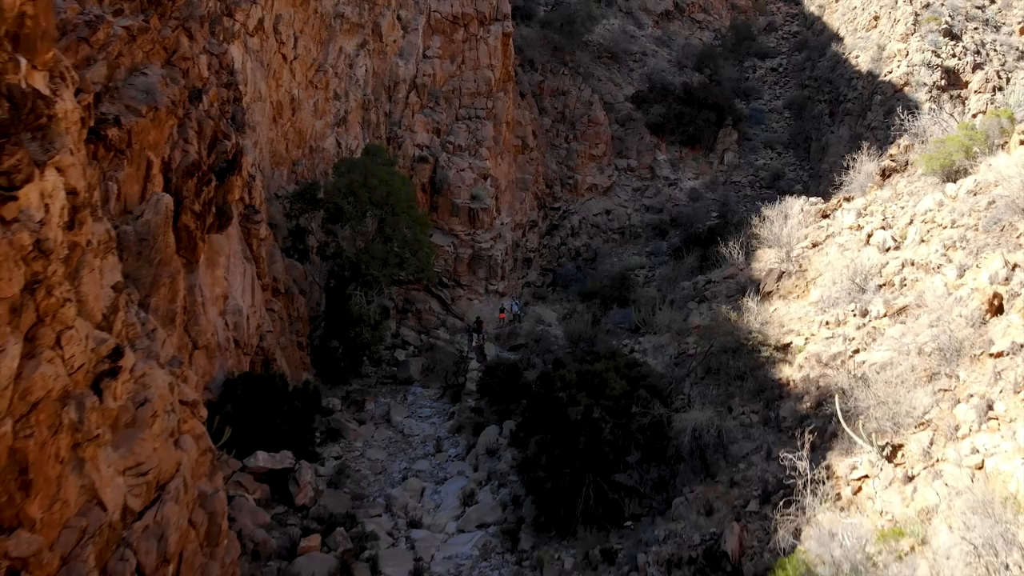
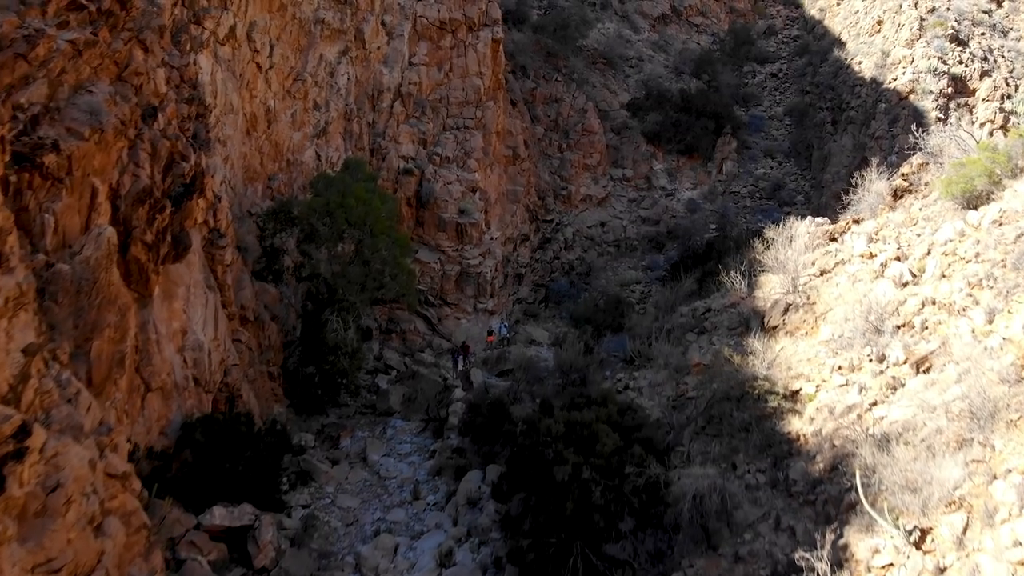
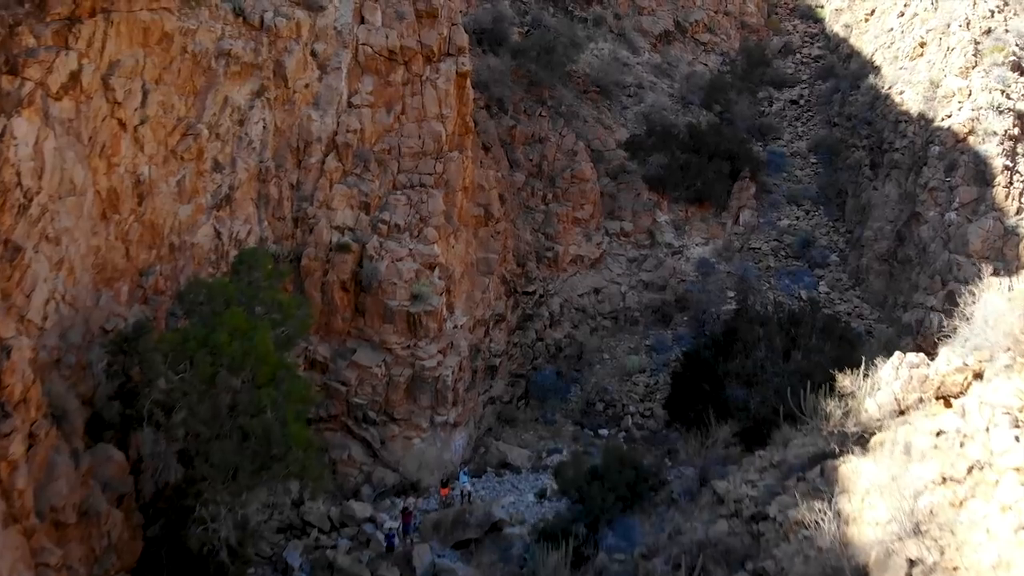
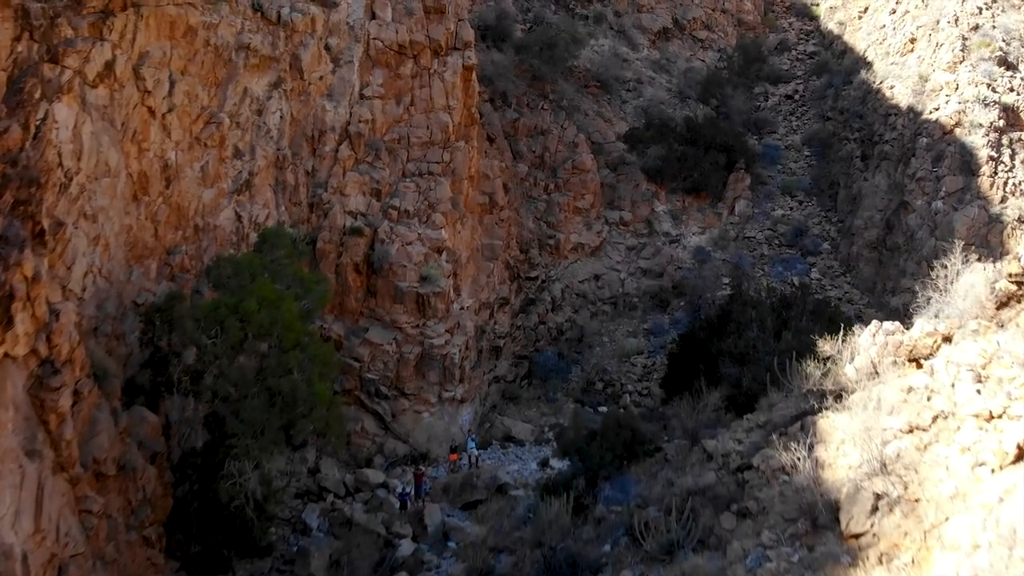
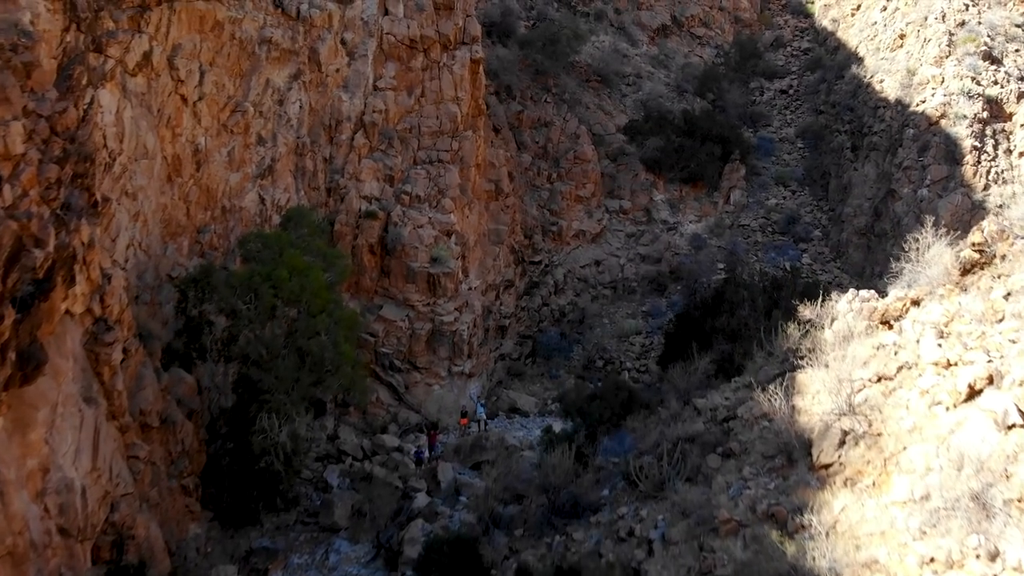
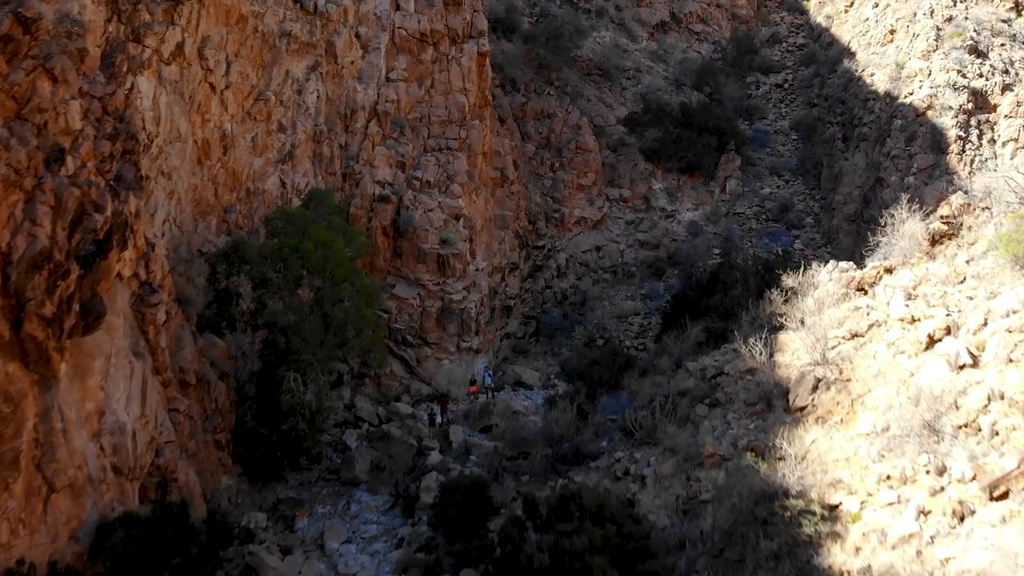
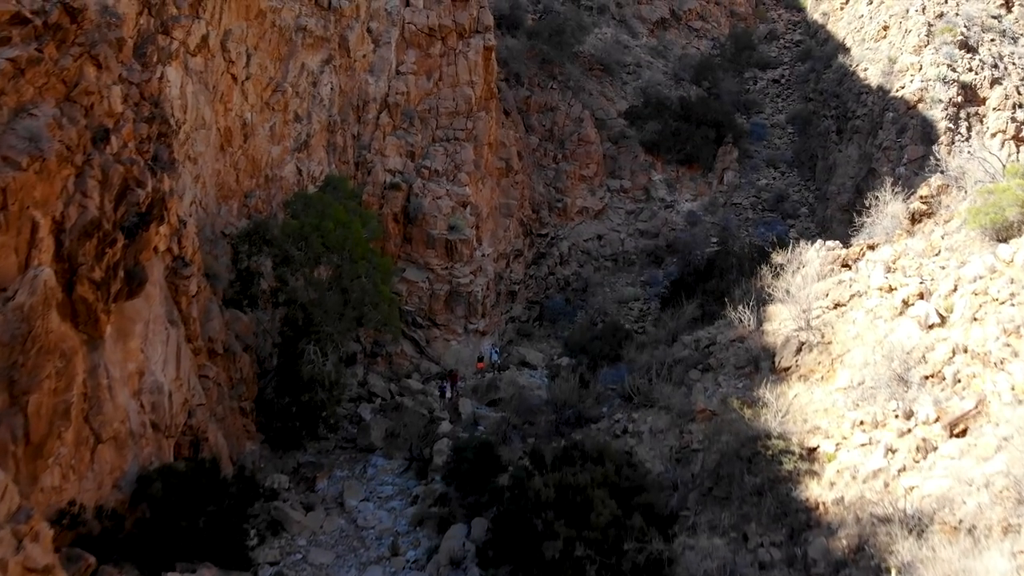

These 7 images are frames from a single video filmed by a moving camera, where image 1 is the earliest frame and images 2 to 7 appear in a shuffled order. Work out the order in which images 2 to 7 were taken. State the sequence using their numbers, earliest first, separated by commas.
2, 7, 6, 5, 4, 3
